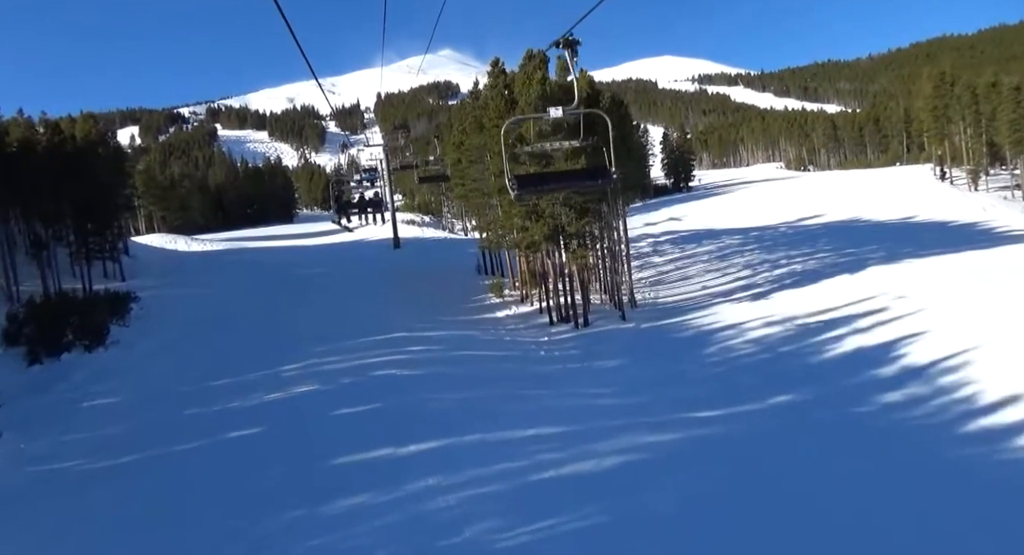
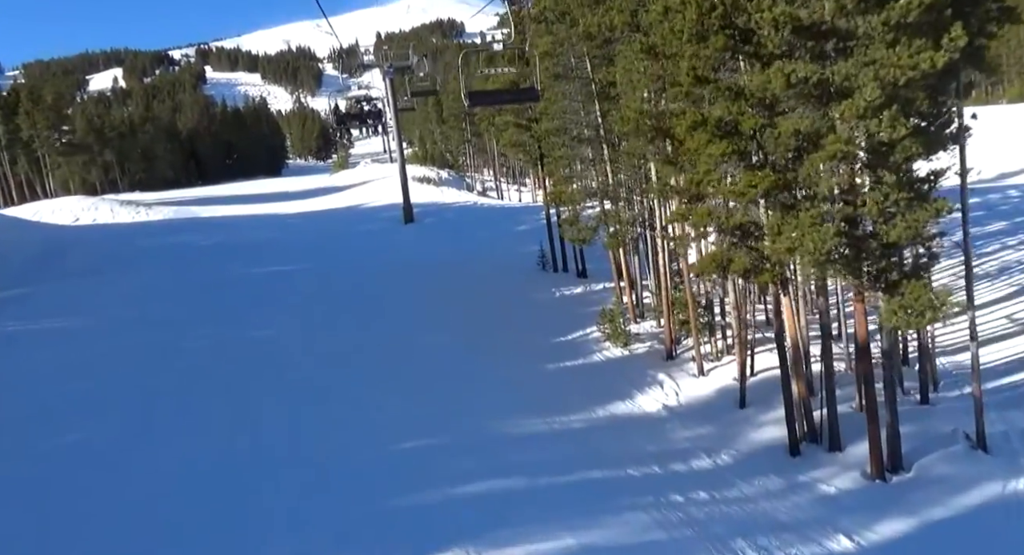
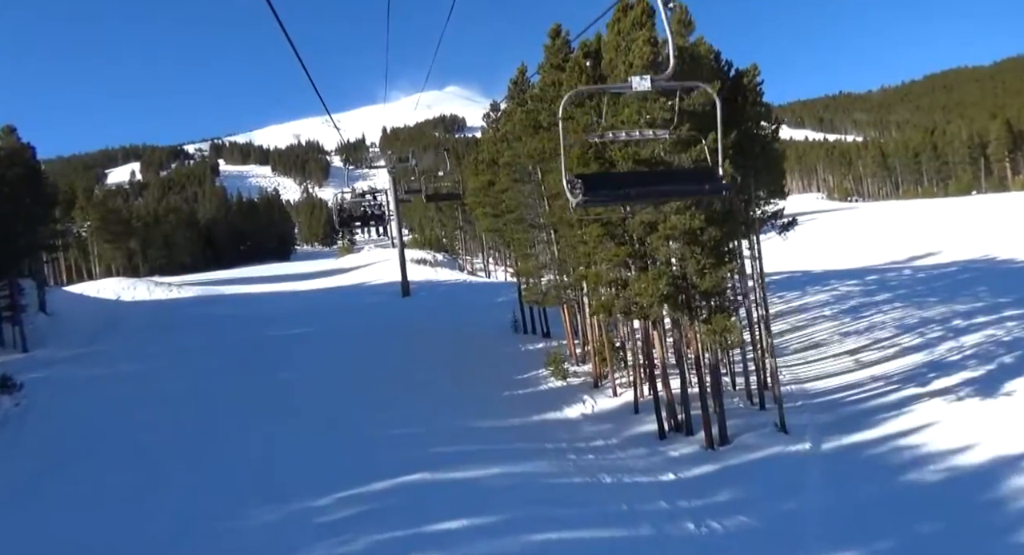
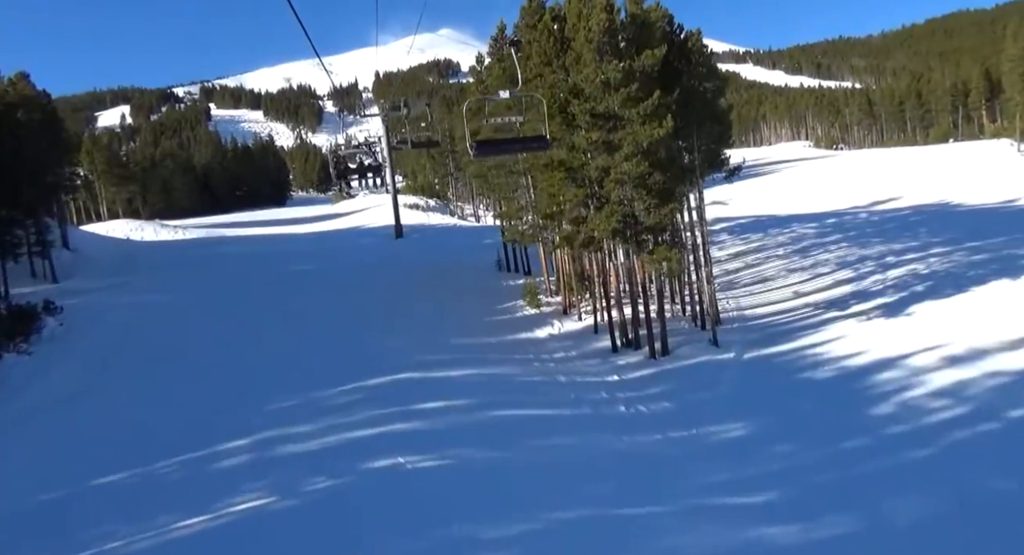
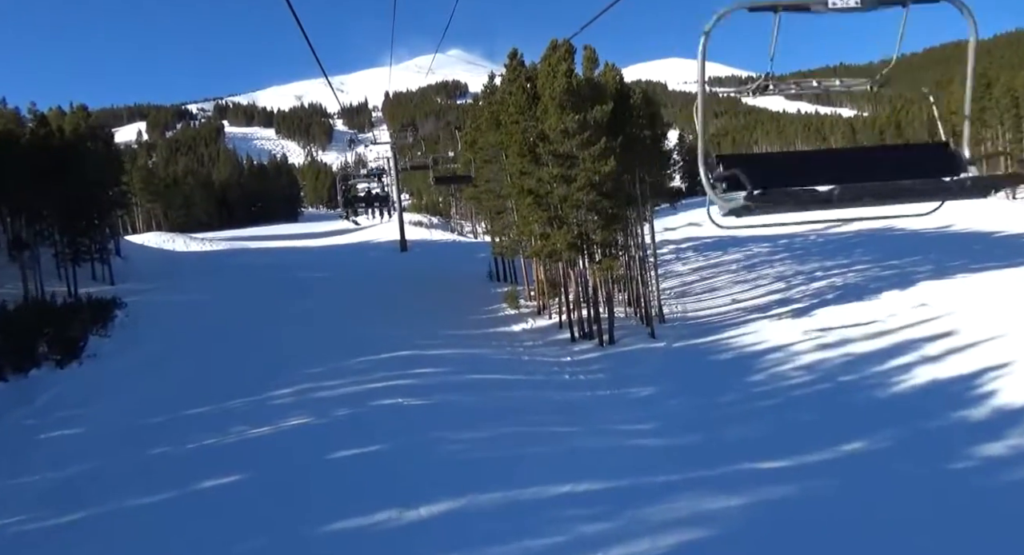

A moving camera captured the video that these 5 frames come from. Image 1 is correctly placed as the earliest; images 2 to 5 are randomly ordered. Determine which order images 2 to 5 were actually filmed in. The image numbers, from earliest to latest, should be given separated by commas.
5, 4, 3, 2
